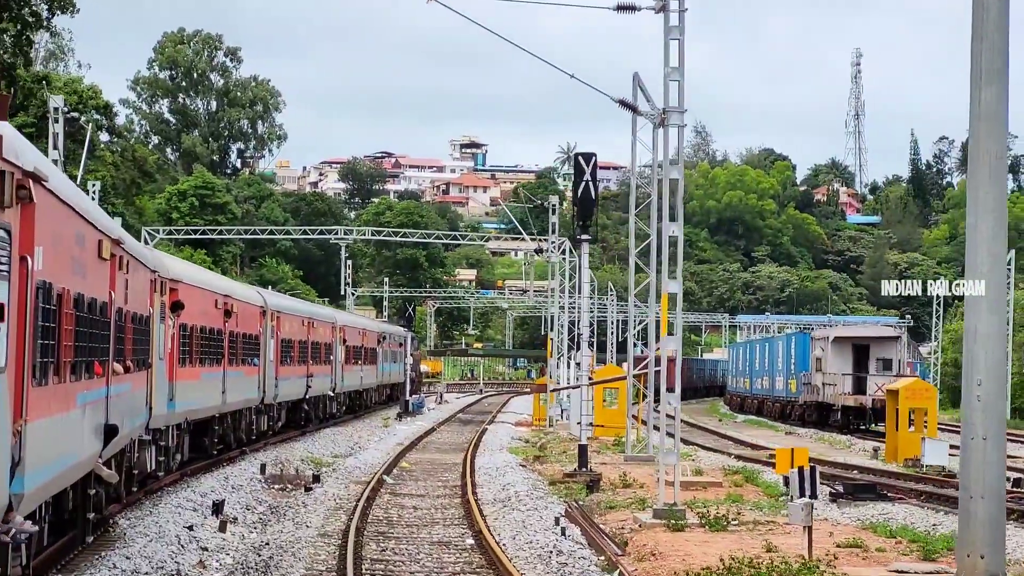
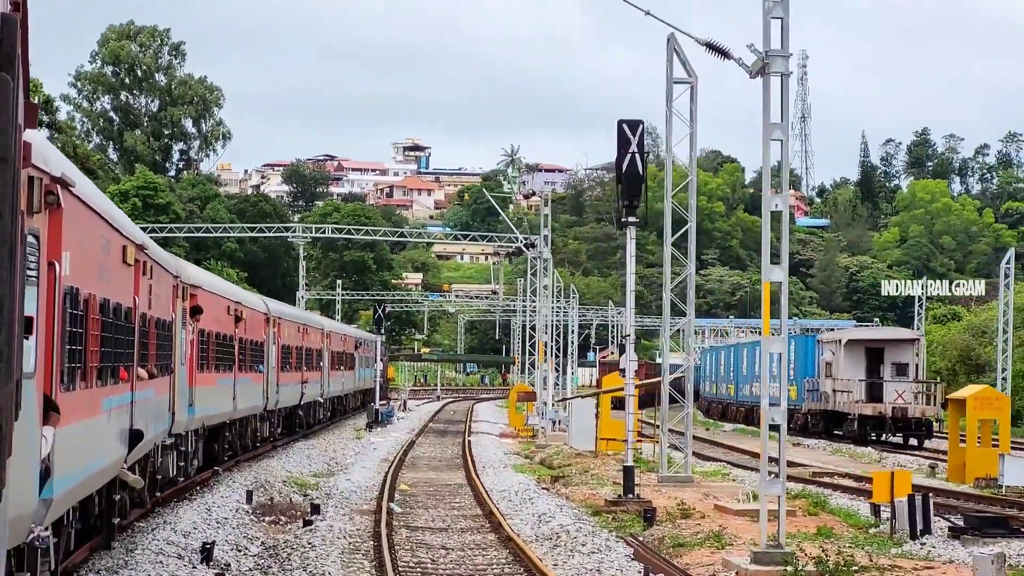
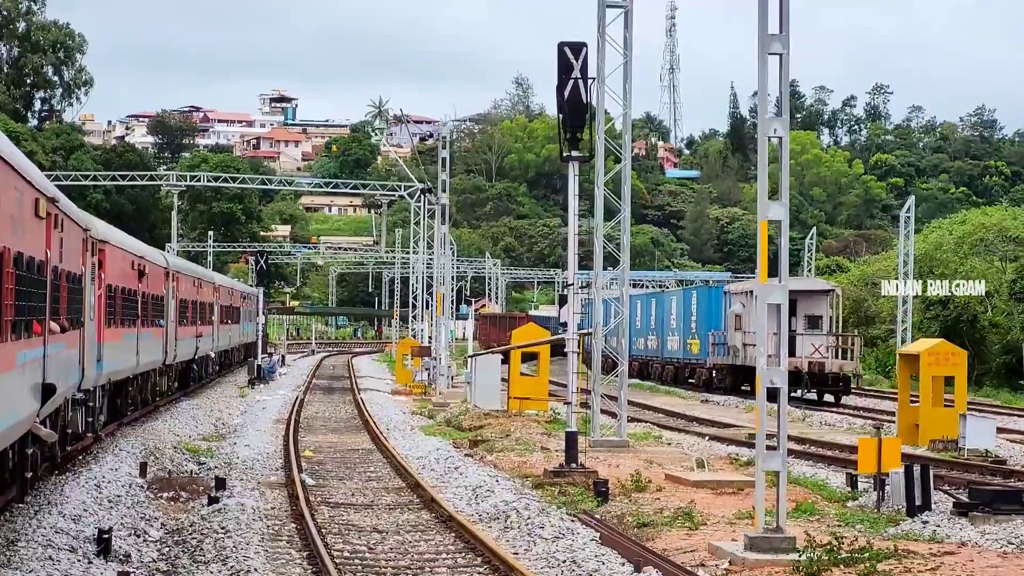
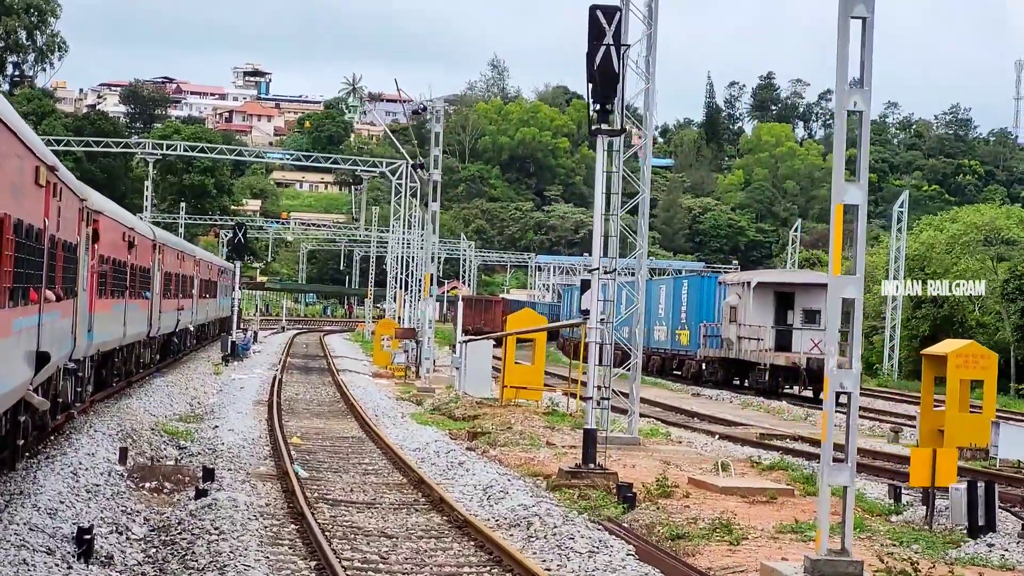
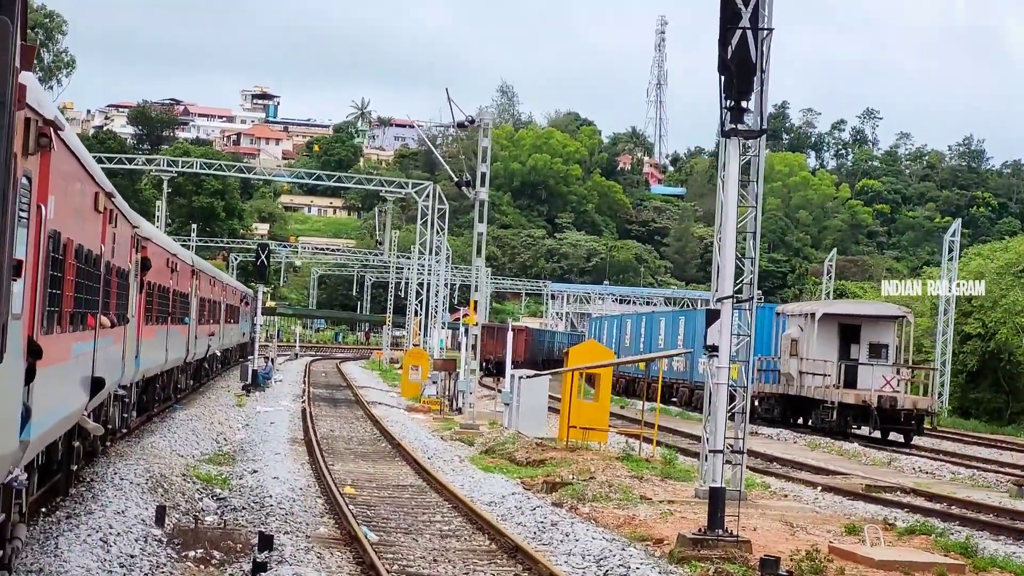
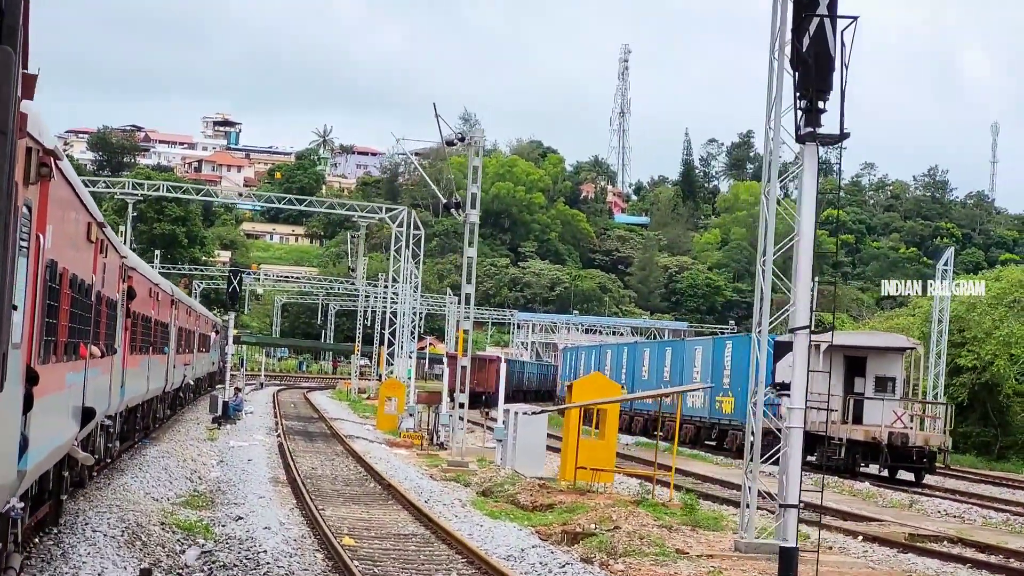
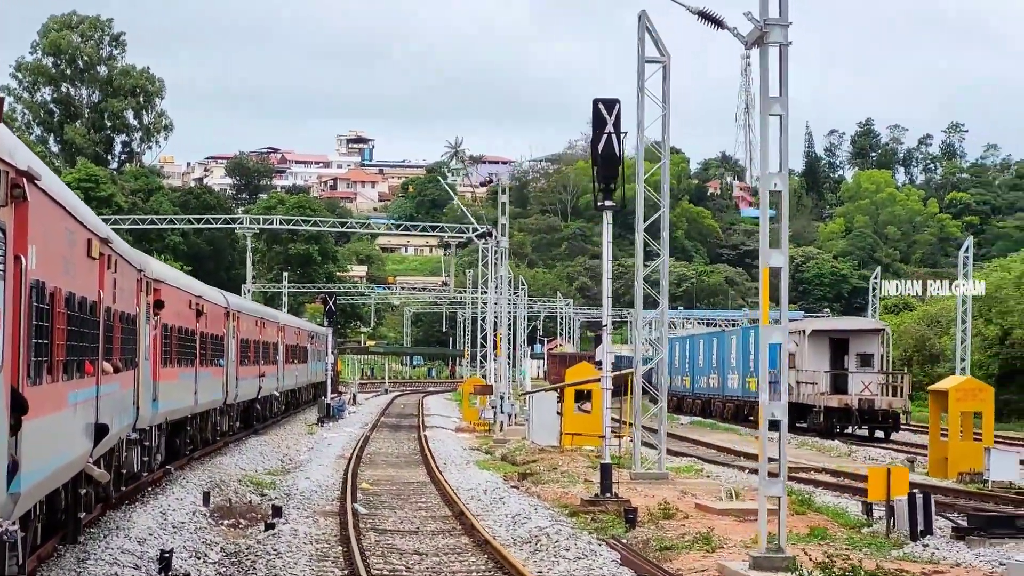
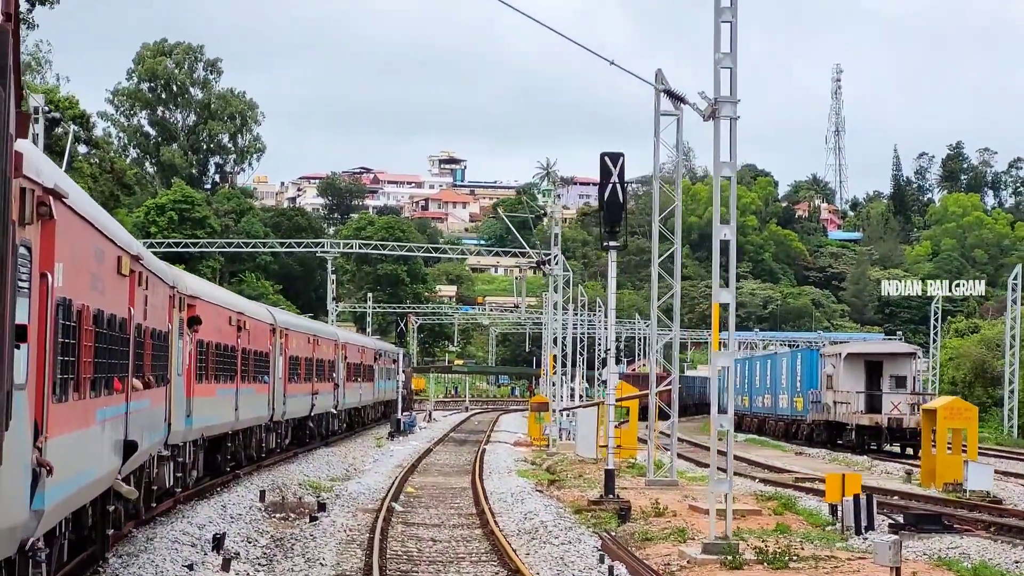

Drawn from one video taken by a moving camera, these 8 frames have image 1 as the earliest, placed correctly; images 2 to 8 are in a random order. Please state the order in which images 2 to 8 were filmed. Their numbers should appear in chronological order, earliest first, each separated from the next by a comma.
8, 2, 7, 3, 4, 5, 6
